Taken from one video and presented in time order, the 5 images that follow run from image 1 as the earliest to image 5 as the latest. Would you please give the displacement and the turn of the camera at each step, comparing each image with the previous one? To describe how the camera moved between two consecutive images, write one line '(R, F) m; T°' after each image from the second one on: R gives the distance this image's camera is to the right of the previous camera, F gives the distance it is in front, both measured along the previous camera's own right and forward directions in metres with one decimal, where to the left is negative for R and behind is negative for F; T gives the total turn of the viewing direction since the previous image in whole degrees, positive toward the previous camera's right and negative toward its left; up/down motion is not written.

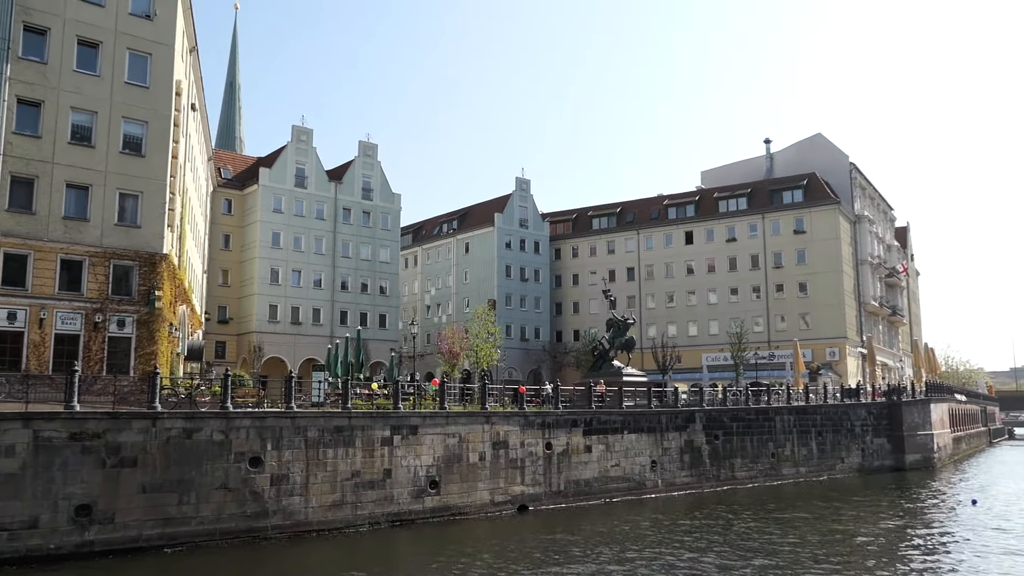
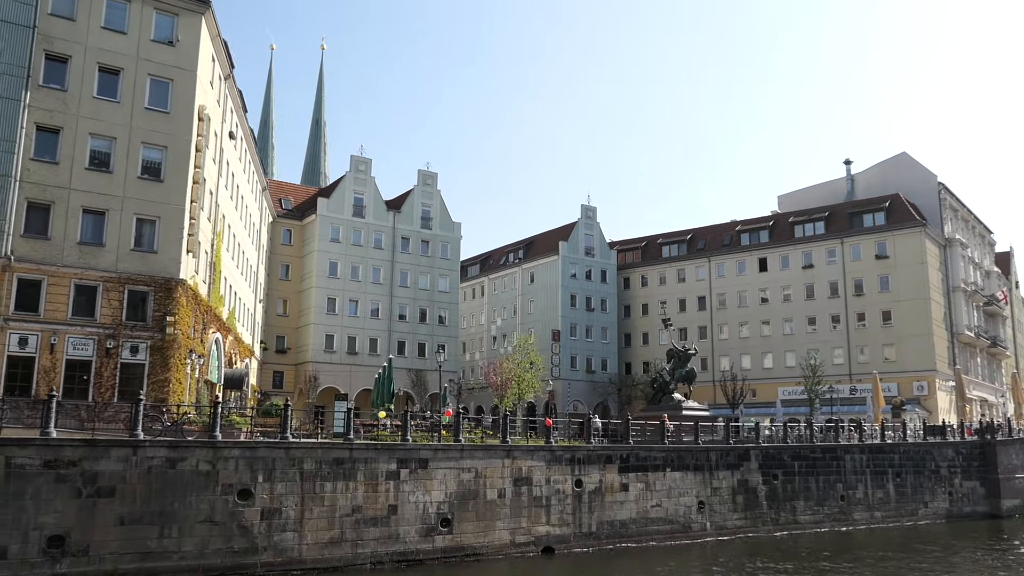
(+2.5, +1.9) m; -6°
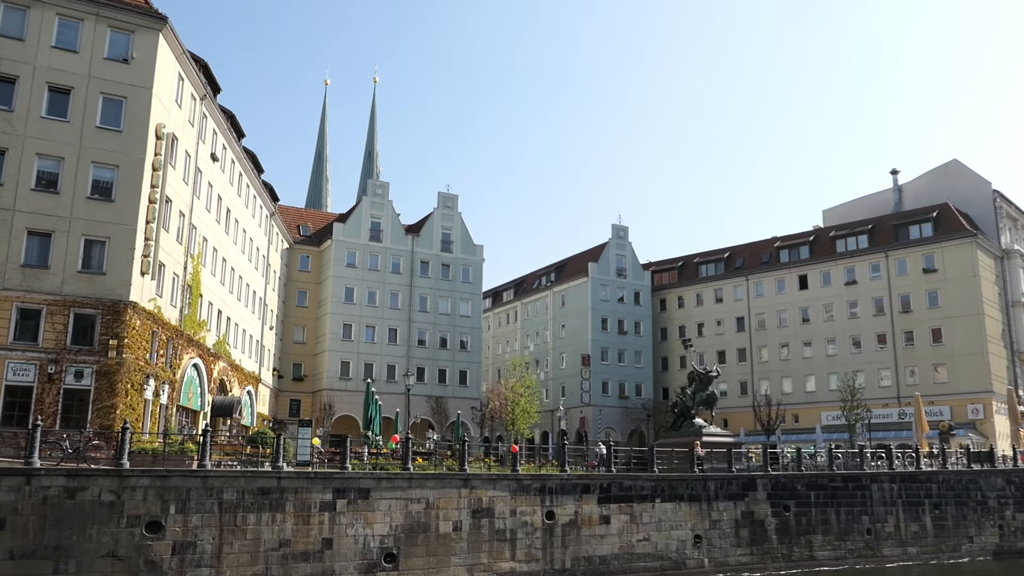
(+3.8, +2.3) m; -5°
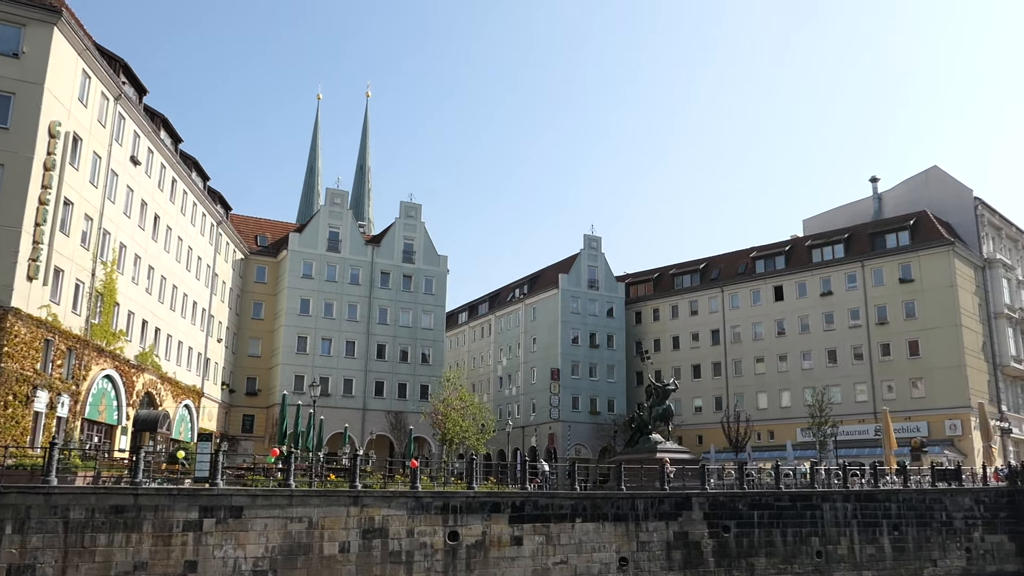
(+3.5, +1.9) m; -1°
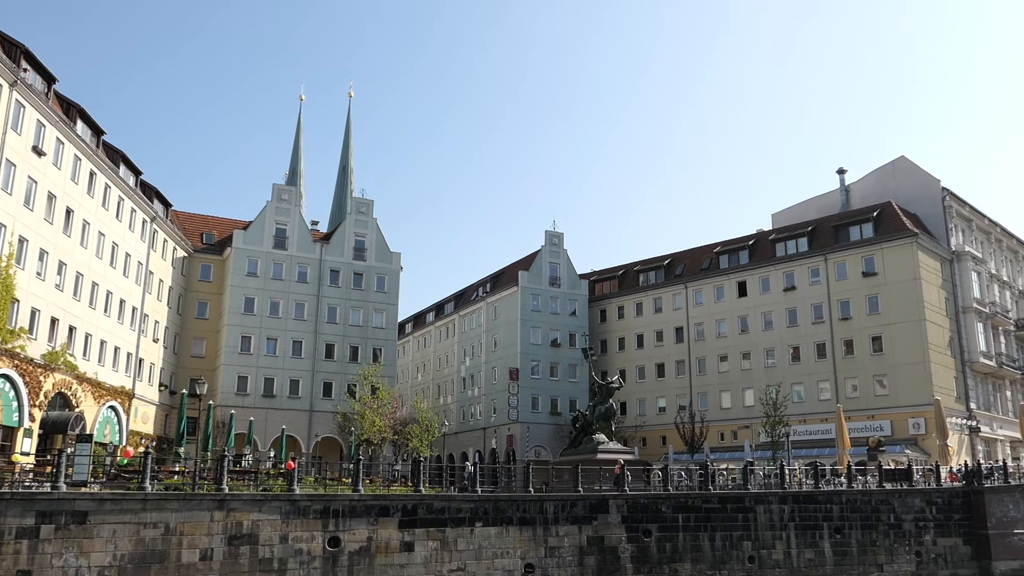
(+3.5, +1.8) m; 0°
